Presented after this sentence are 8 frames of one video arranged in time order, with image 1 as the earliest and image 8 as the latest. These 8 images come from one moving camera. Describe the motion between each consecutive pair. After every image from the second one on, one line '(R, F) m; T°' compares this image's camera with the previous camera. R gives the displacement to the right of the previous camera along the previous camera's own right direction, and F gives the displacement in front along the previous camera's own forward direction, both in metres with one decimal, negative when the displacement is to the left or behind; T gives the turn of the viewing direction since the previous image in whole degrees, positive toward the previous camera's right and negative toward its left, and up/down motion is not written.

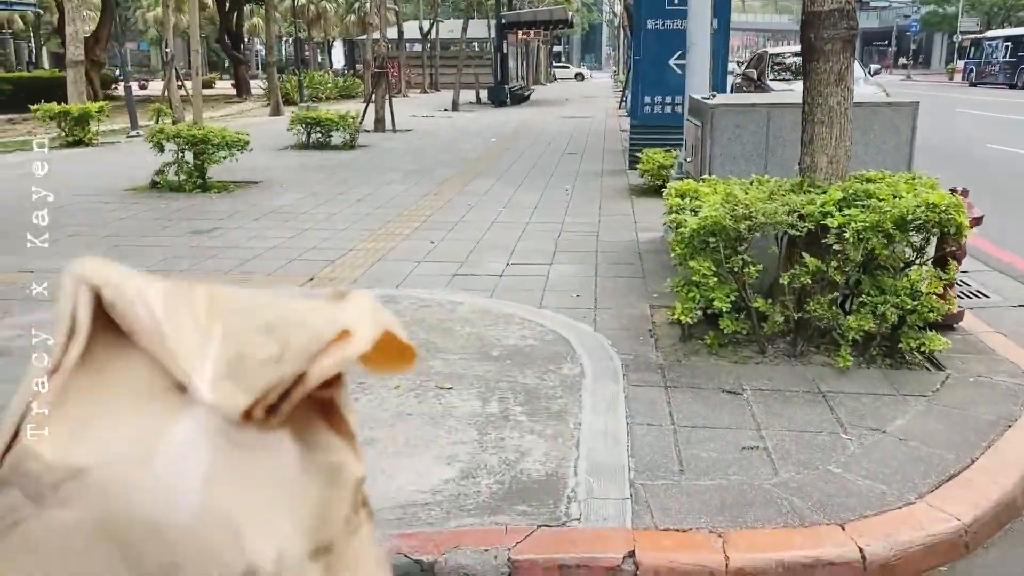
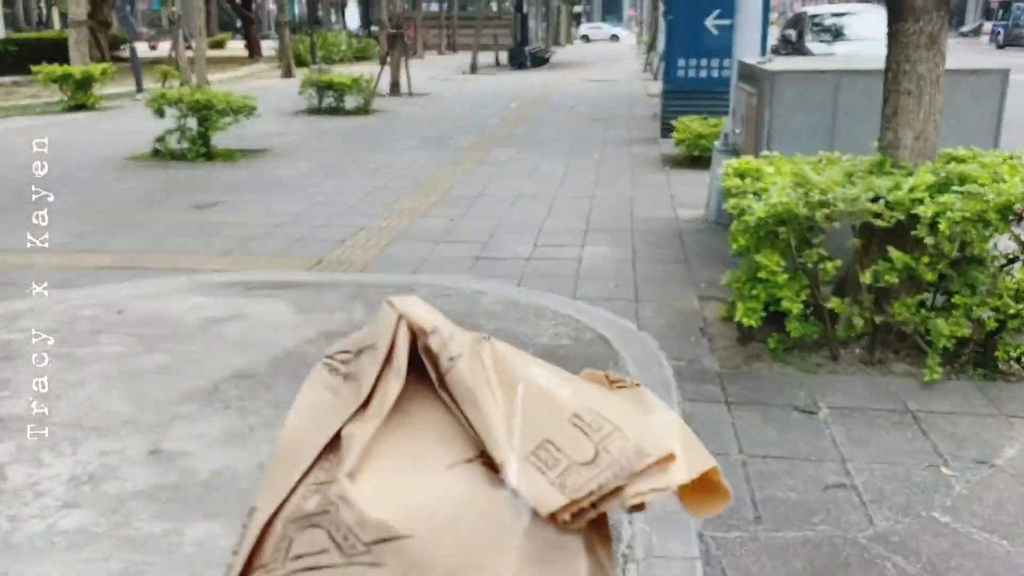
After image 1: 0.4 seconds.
(-0.1, +0.5) m; -1°
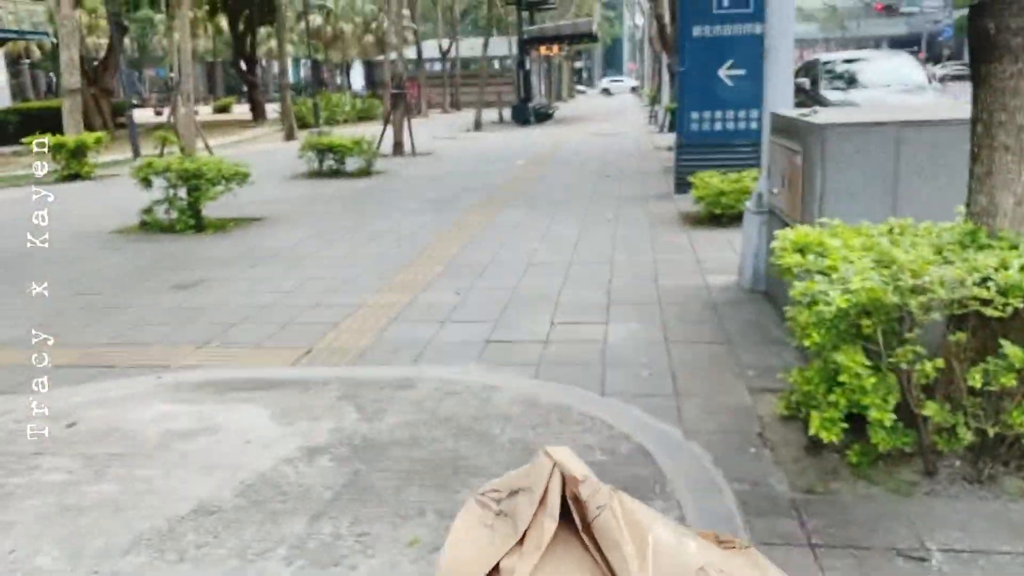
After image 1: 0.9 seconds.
(0.0, +0.6) m; 0°
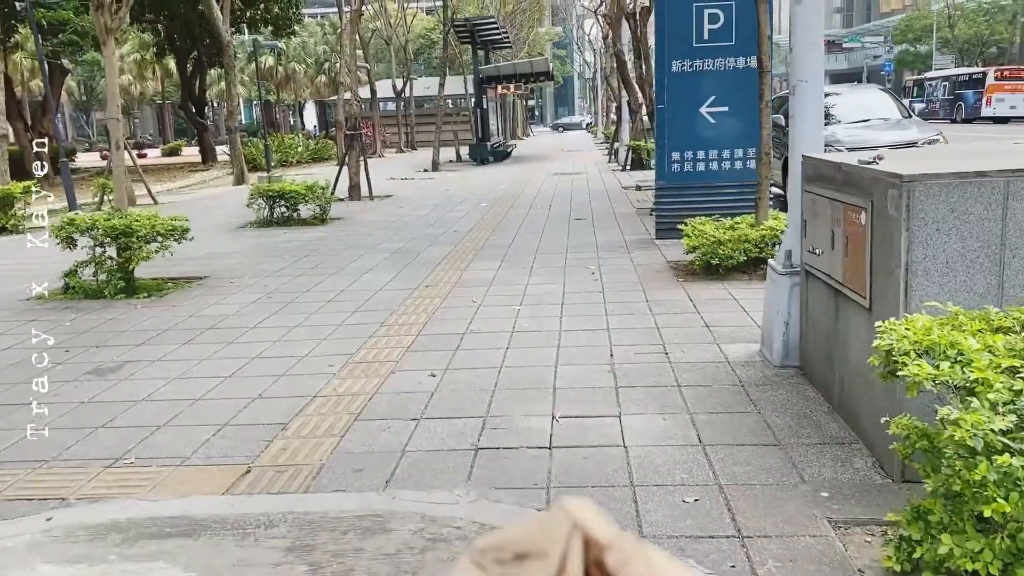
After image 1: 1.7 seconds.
(-0.1, +0.9) m; +3°
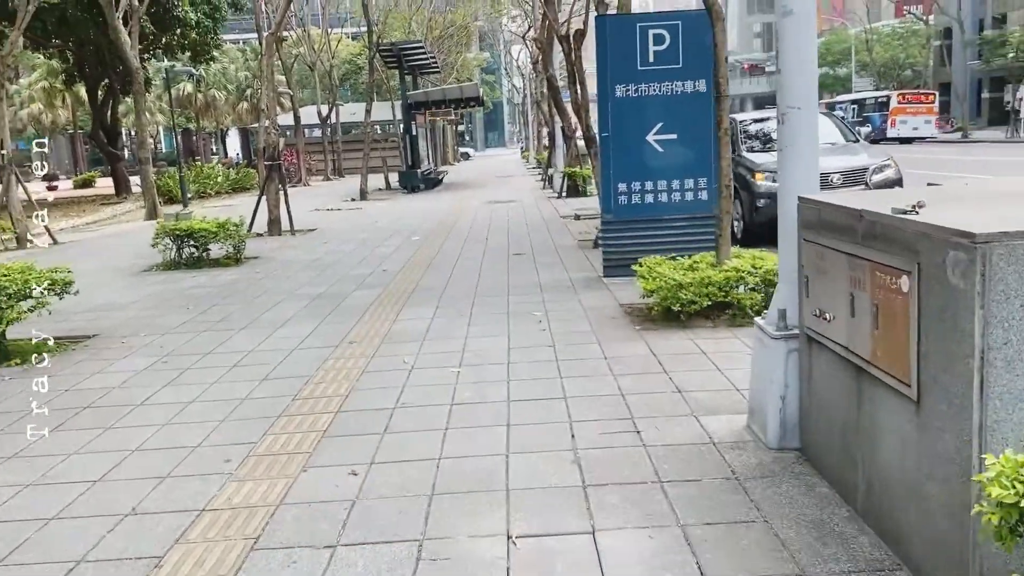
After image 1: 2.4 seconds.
(0.0, +0.8) m; +4°
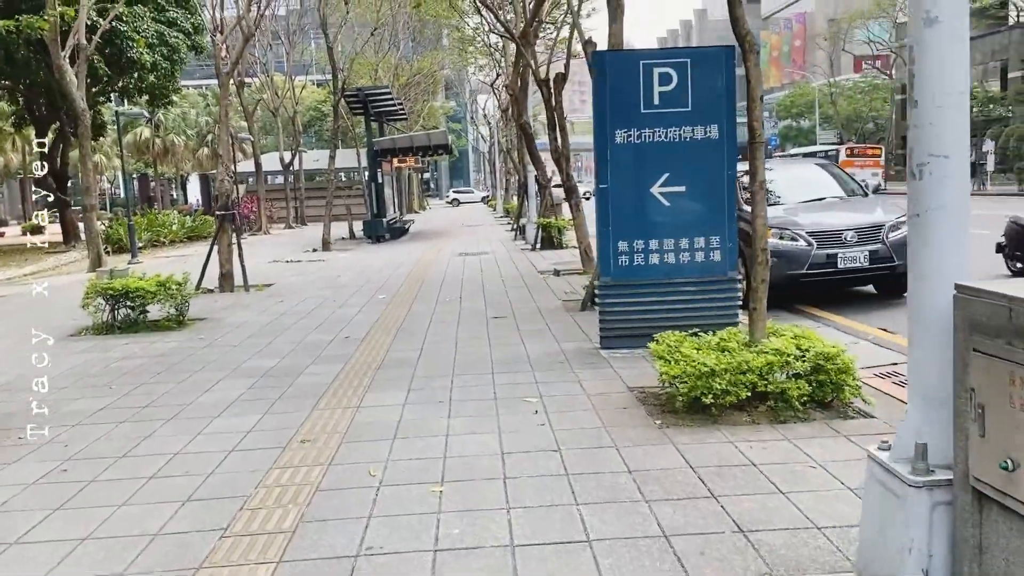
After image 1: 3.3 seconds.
(-0.2, +1.2) m; +2°
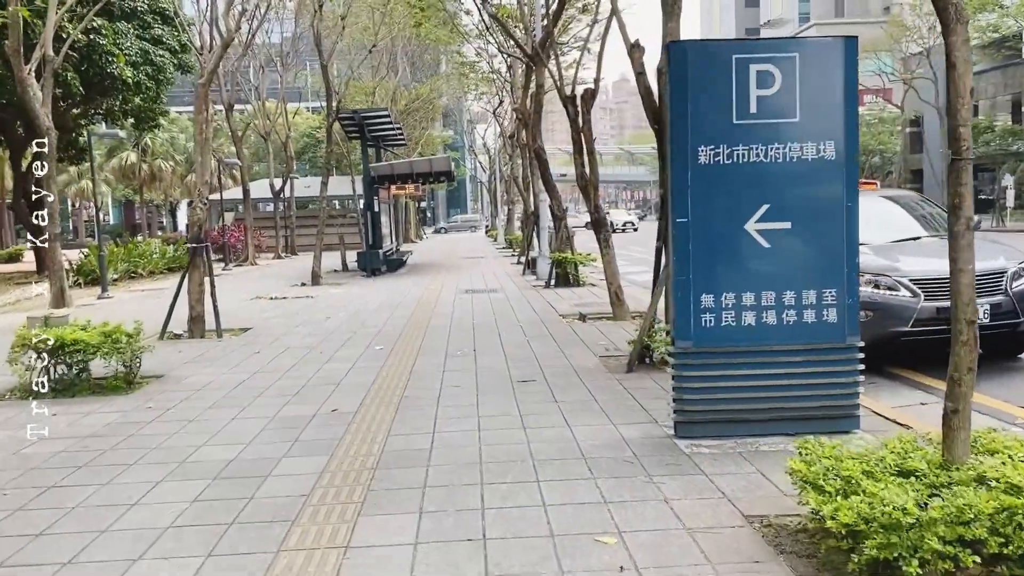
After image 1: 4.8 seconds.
(-0.3, +1.9) m; 0°
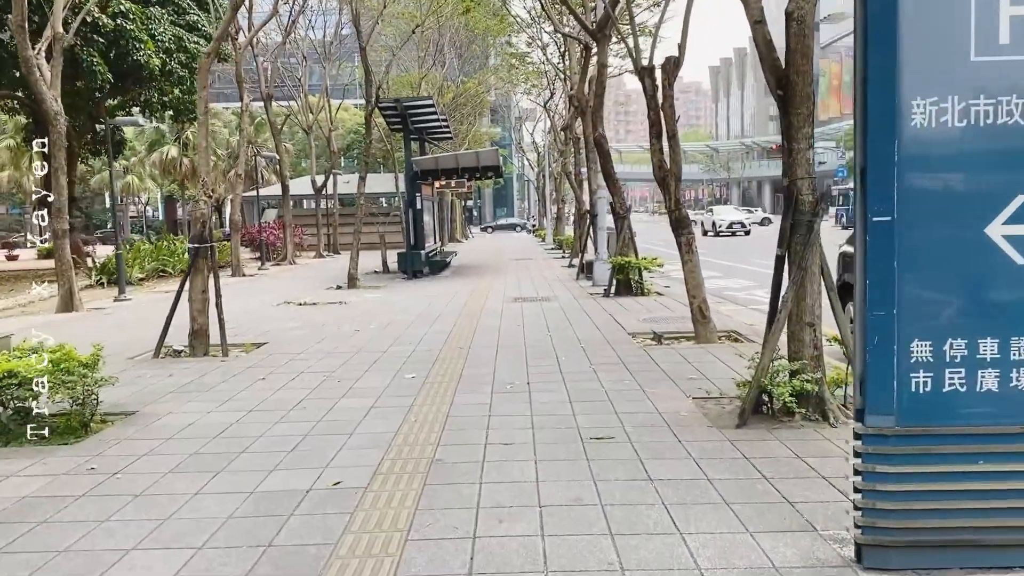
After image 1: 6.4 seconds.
(-0.2, +2.0) m; -3°
